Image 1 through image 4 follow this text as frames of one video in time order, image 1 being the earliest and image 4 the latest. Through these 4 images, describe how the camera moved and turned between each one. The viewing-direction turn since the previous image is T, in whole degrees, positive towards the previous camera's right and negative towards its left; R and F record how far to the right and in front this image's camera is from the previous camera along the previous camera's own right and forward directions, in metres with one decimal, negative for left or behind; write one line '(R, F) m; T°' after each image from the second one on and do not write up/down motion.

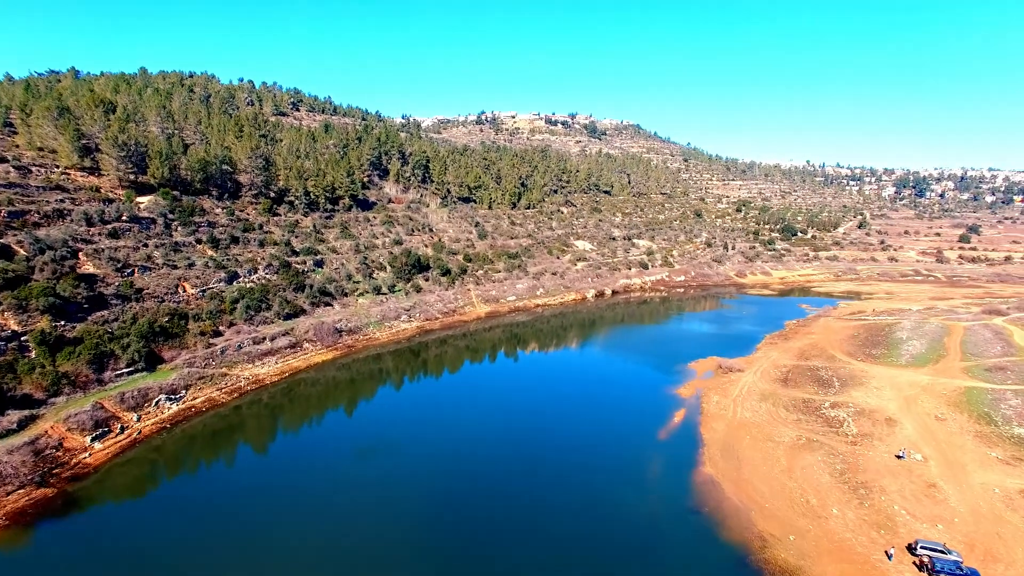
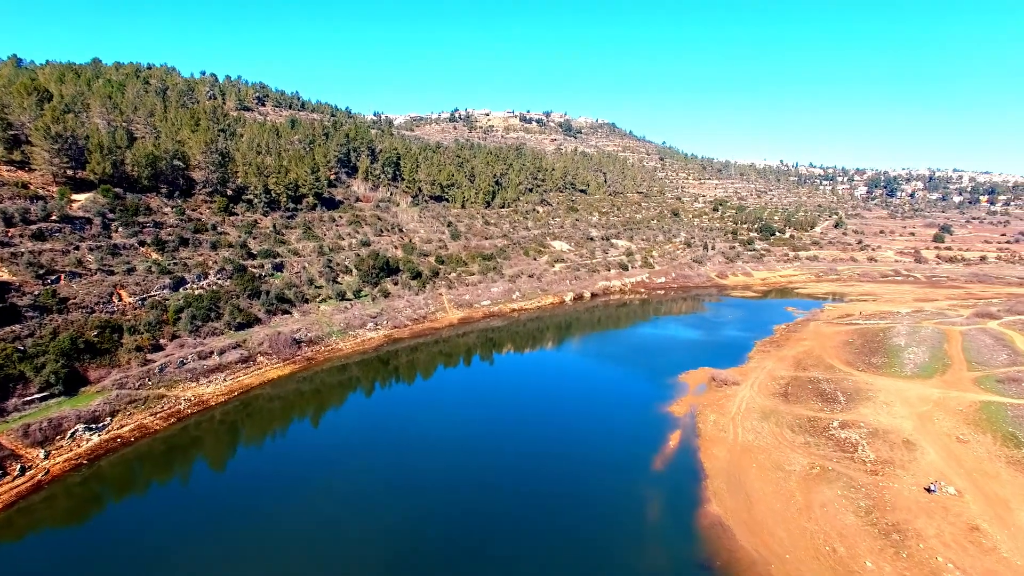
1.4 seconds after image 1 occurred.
(0.0, +3.1) m; +3°
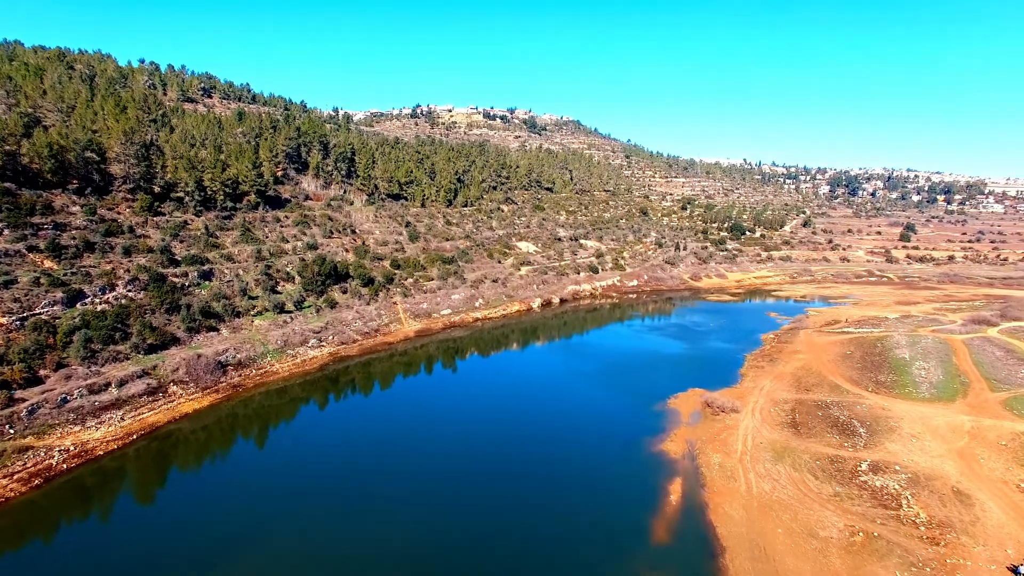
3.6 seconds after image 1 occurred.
(+0.2, +4.8) m; +4°
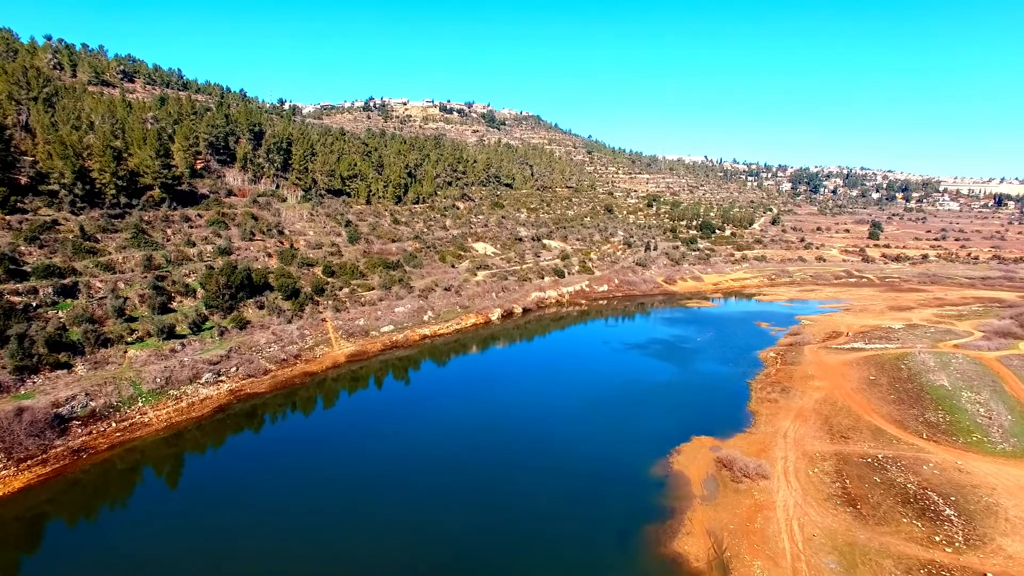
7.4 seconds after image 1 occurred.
(+0.5, +7.4) m; +5°
